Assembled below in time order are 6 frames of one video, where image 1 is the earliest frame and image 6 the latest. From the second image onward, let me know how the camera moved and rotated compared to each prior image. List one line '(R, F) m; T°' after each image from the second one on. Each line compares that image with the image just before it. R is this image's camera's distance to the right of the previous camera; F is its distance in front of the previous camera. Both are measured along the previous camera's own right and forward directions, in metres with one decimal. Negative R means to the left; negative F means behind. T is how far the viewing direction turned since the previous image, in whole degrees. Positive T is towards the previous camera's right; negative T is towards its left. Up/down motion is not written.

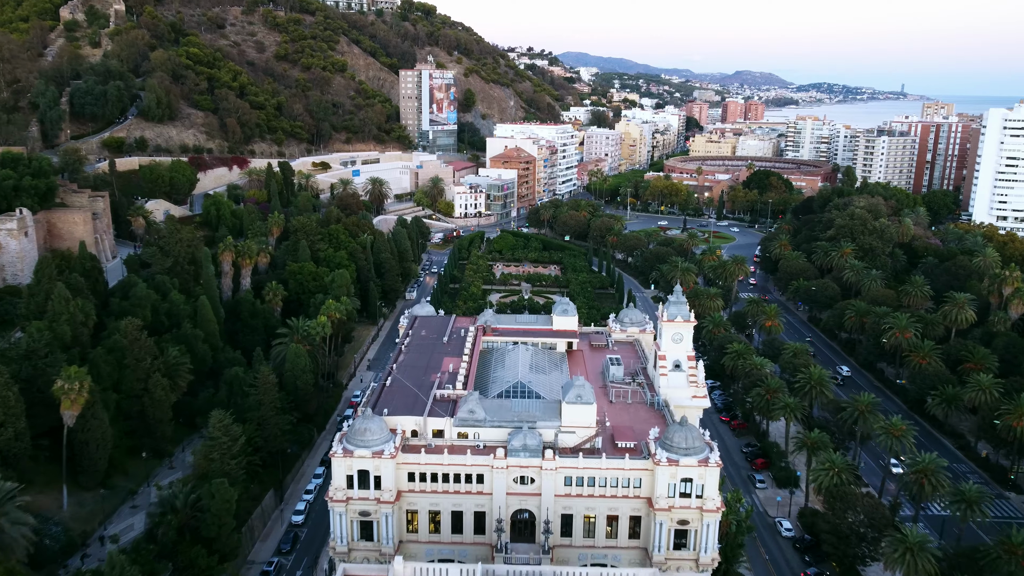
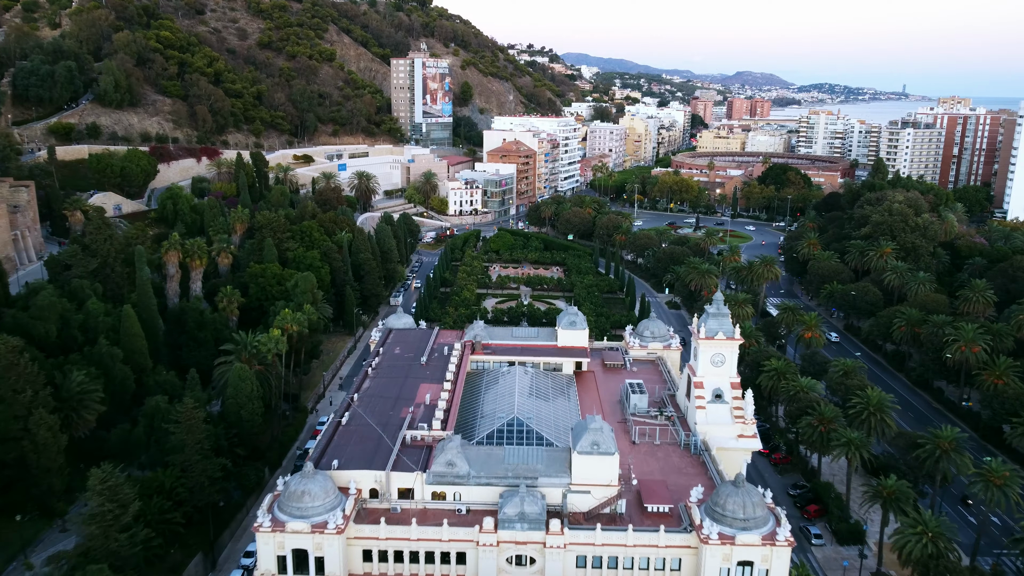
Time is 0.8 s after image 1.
(+0.3, +9.8) m; 0°
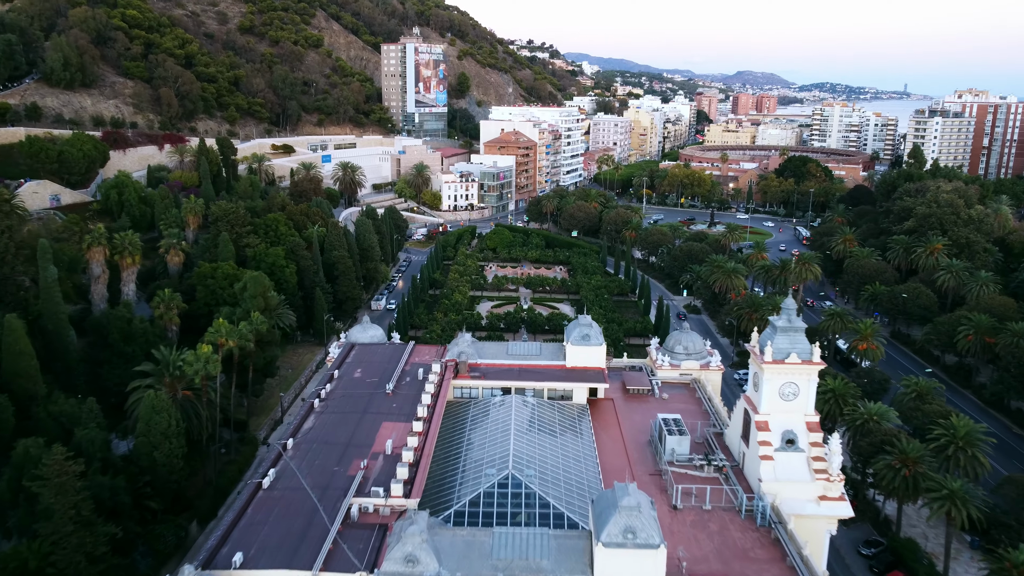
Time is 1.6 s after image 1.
(+0.2, +9.6) m; 0°
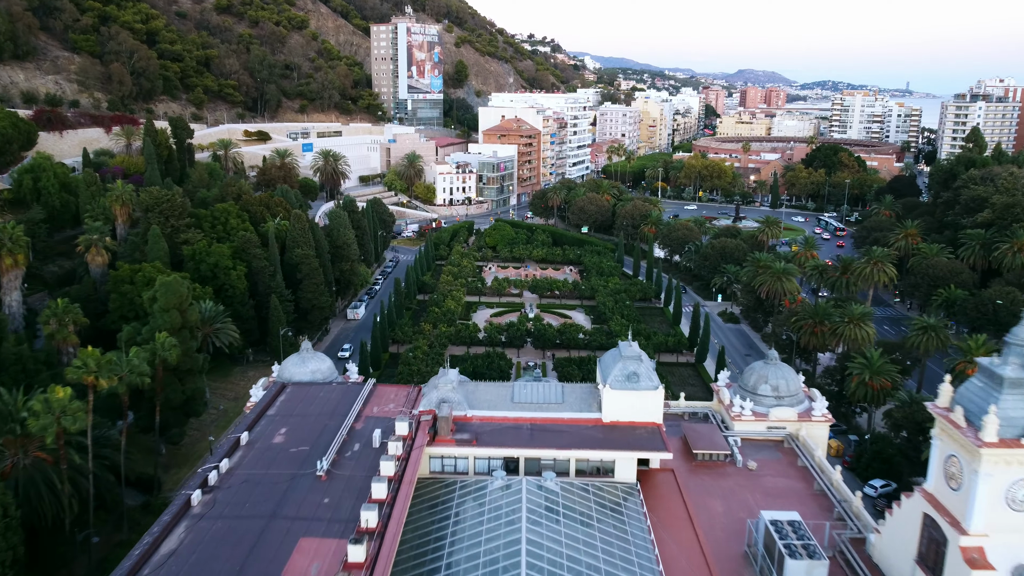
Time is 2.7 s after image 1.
(-0.2, +11.4) m; 0°
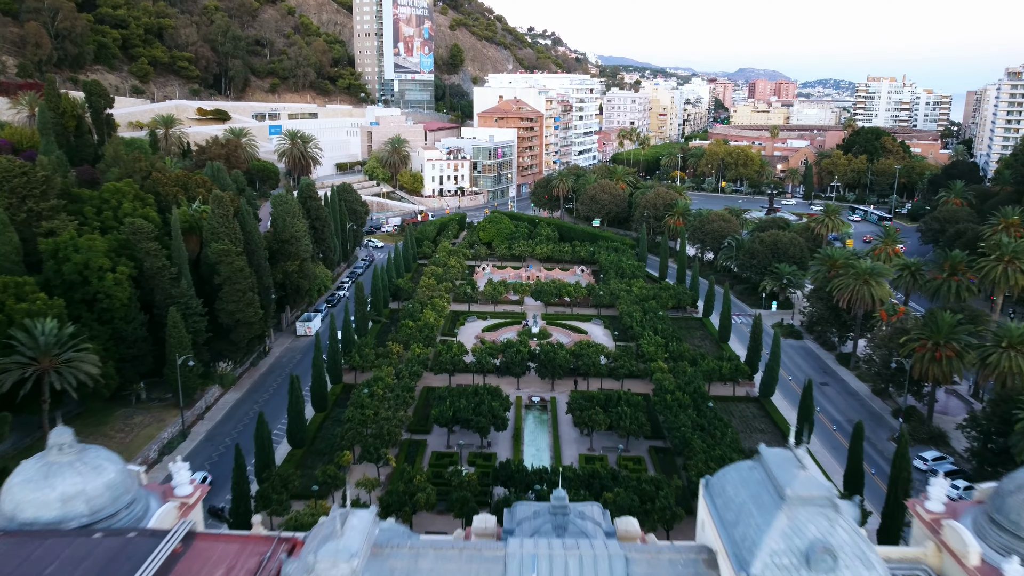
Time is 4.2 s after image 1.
(+0.1, +13.4) m; 0°
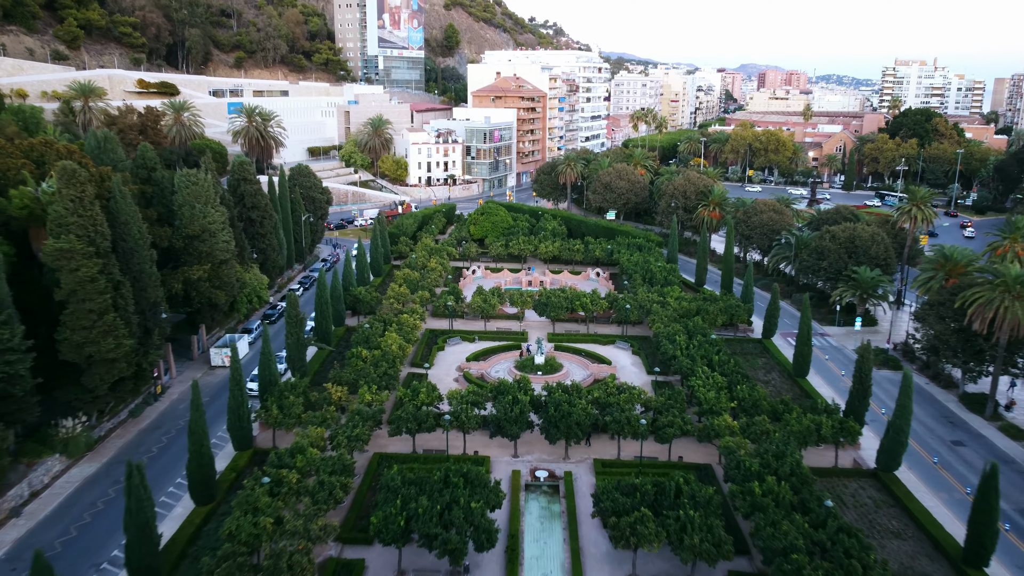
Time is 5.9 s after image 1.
(+0.2, +12.4) m; 0°
